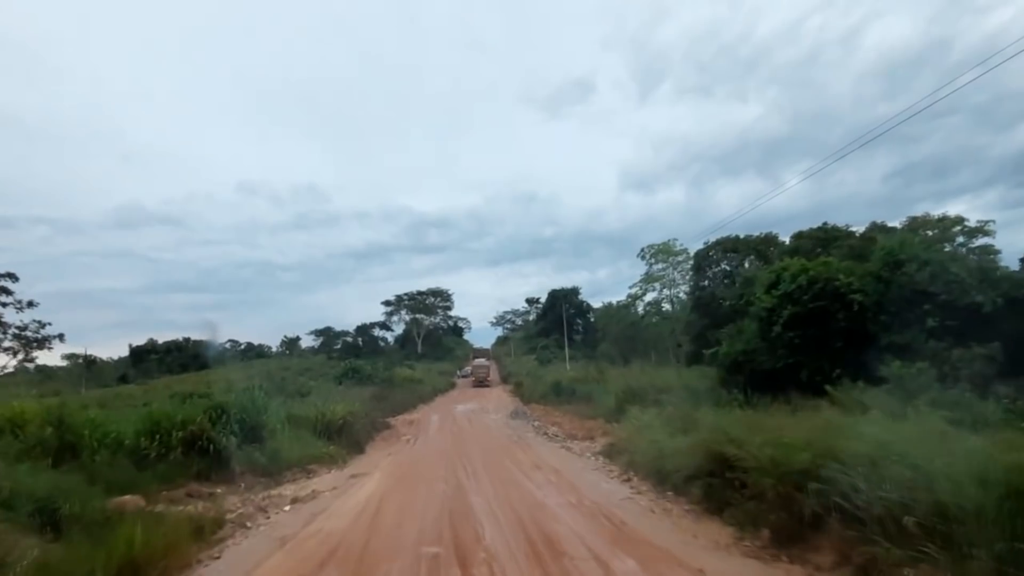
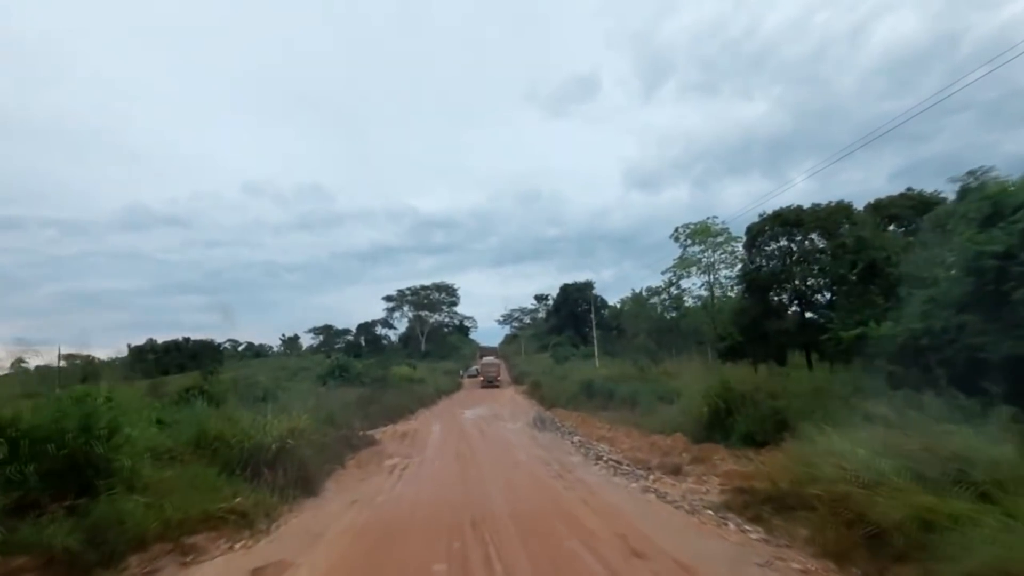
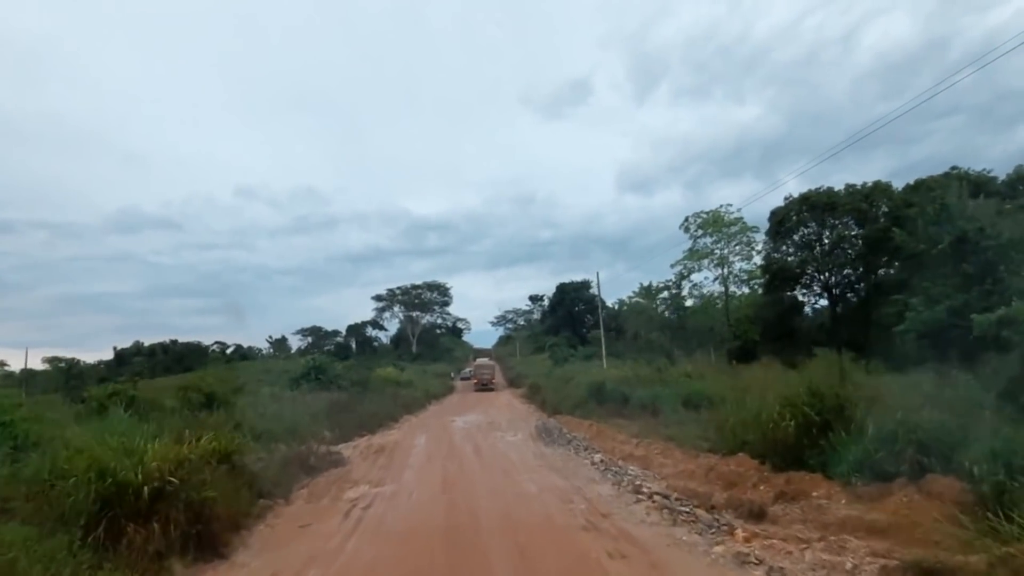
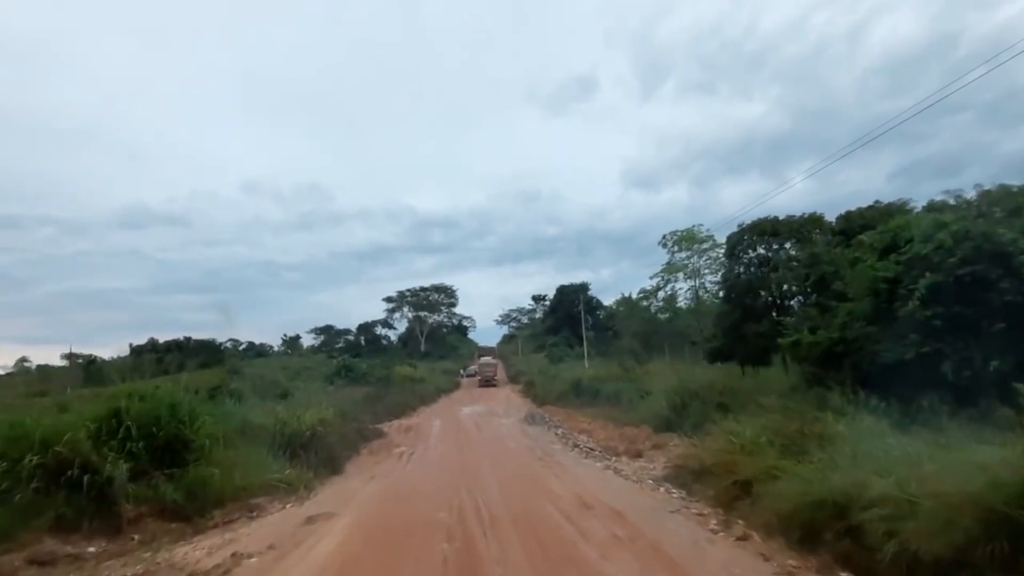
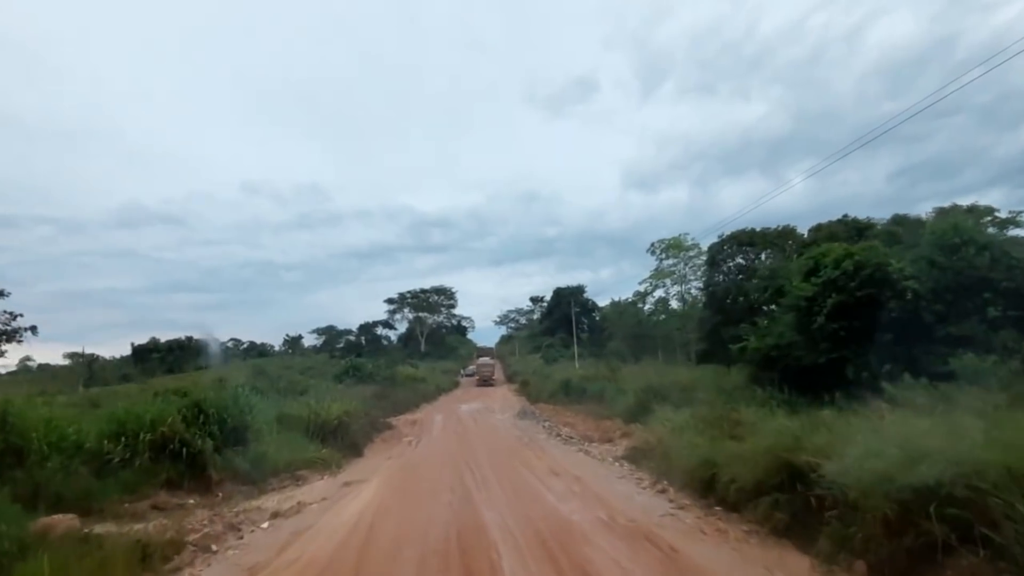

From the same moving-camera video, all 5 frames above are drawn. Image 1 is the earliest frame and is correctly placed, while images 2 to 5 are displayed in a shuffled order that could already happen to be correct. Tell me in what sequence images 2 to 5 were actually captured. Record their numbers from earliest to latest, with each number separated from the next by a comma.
5, 4, 2, 3
